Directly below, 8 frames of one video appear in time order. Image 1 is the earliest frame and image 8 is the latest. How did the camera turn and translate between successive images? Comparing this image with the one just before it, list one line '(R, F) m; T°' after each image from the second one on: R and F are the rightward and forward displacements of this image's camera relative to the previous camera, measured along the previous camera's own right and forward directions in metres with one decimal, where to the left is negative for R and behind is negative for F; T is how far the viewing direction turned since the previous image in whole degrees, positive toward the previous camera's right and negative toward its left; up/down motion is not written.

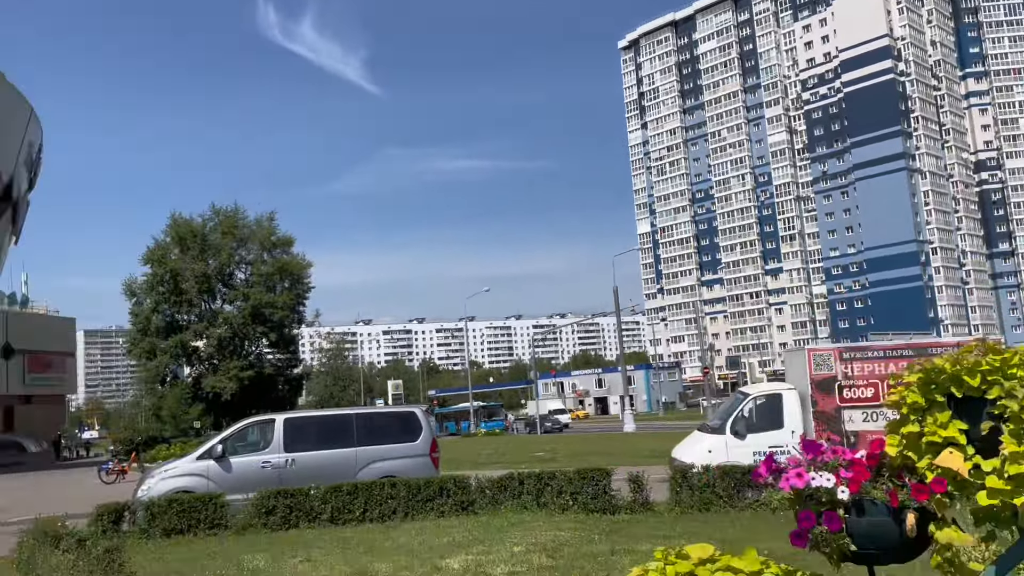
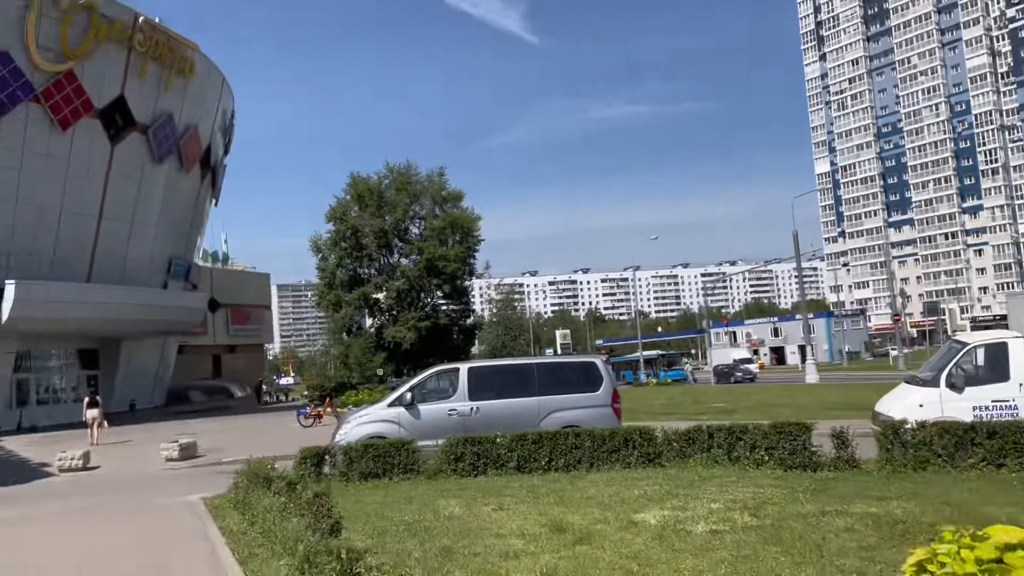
(-0.2, +0.3) m; -11°
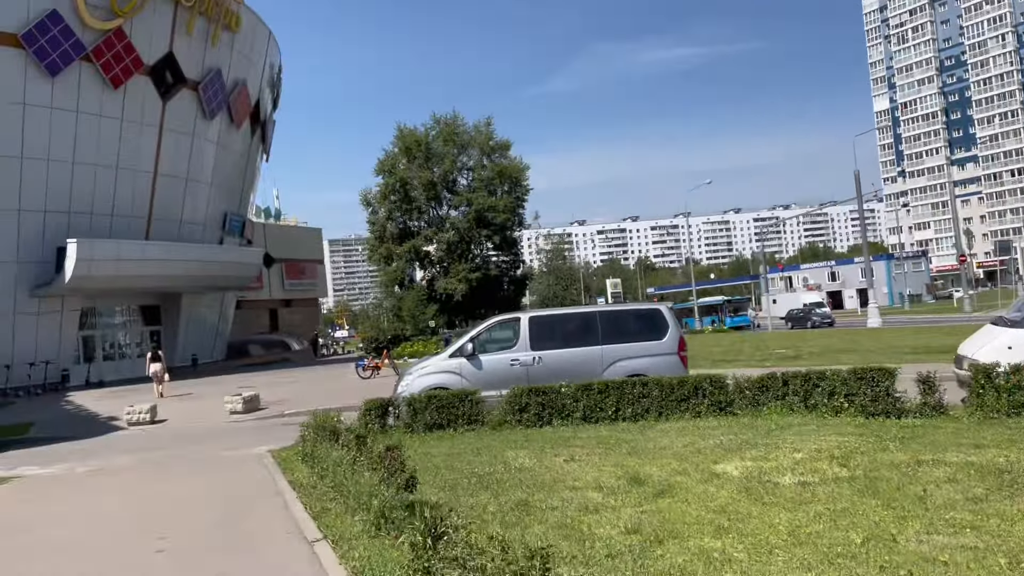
(-0.2, +0.3) m; -3°
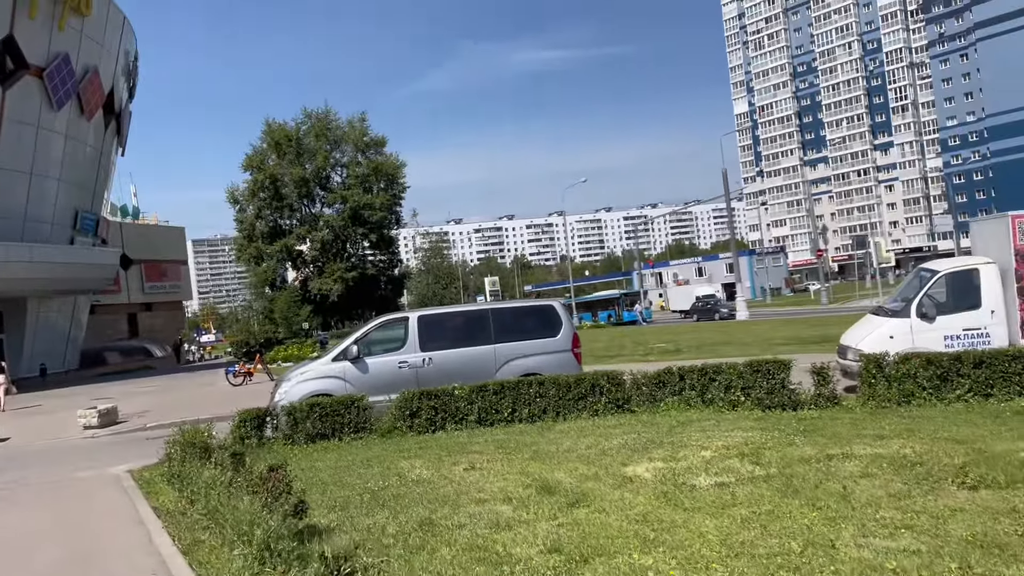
(-0.2, +0.6) m; +9°
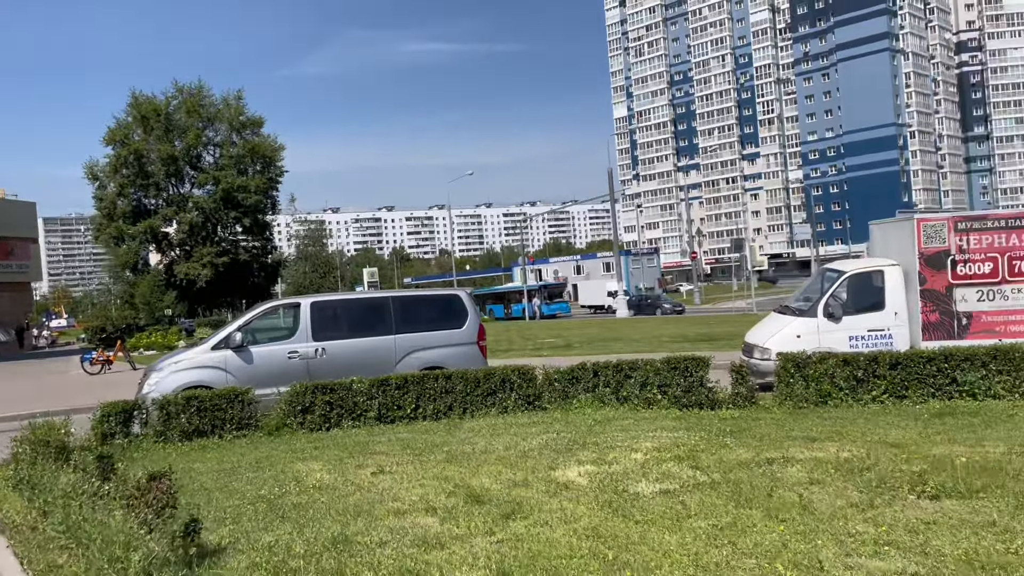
(-0.4, +0.7) m; +9°
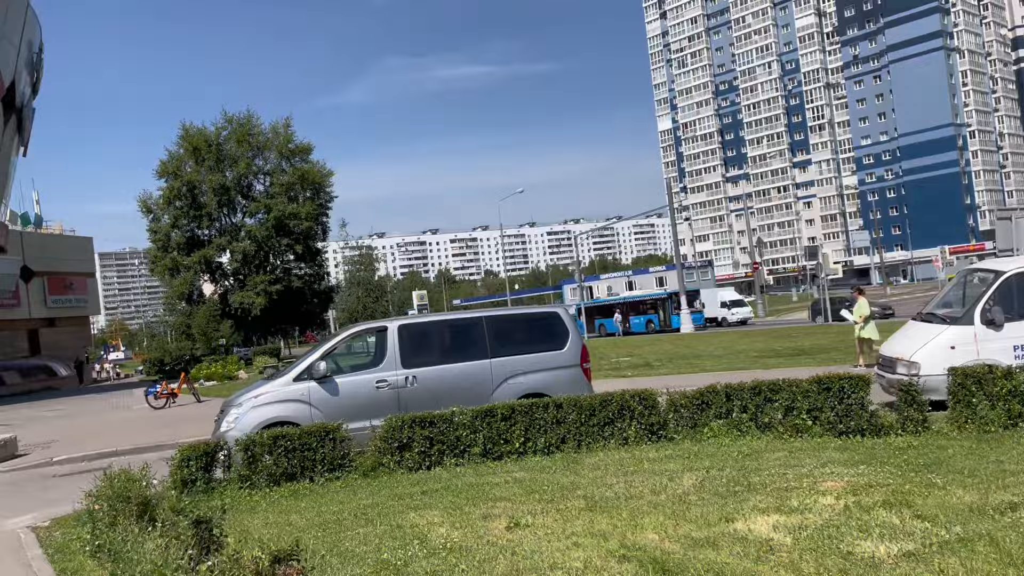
(-0.7, +1.1) m; -3°
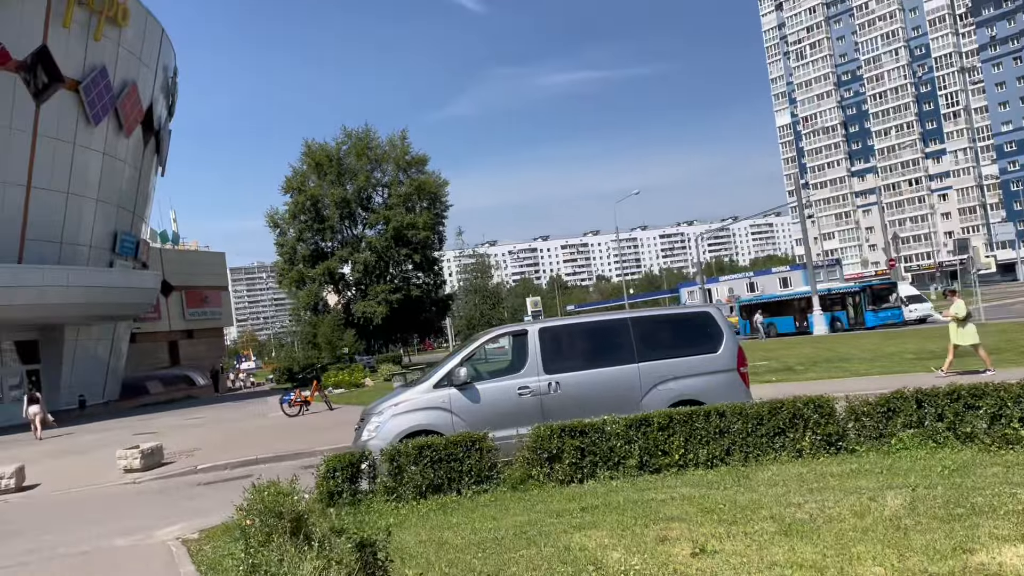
(-0.4, +0.6) m; -8°
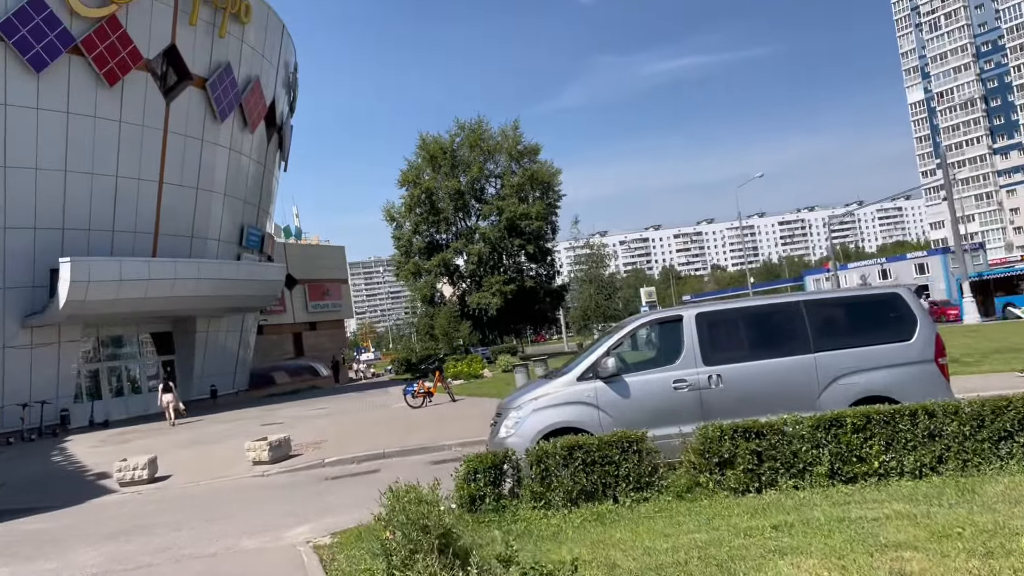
(-0.4, +0.9) m; -8°
